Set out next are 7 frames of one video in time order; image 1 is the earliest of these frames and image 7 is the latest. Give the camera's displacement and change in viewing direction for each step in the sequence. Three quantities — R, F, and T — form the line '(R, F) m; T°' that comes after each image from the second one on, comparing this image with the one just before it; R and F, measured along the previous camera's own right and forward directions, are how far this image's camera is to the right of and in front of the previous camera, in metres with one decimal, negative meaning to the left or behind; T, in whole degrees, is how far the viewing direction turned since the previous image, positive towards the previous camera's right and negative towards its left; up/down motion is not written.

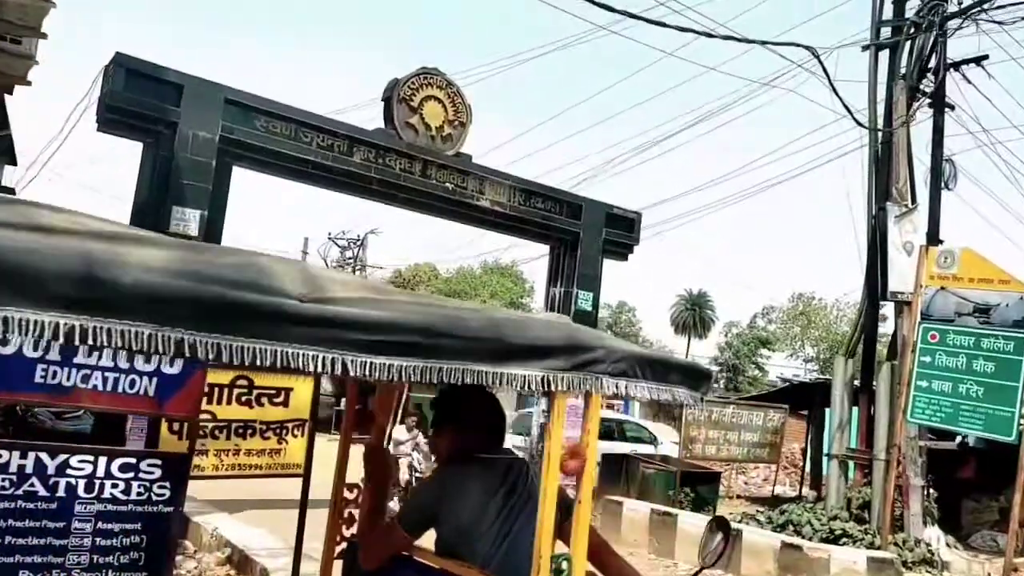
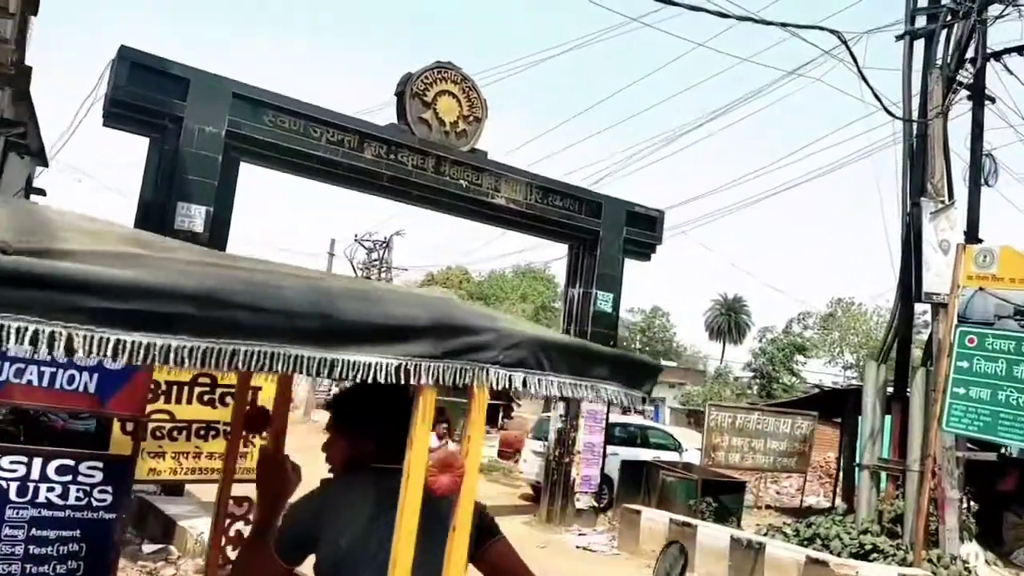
(+0.3, +0.3) m; -3°
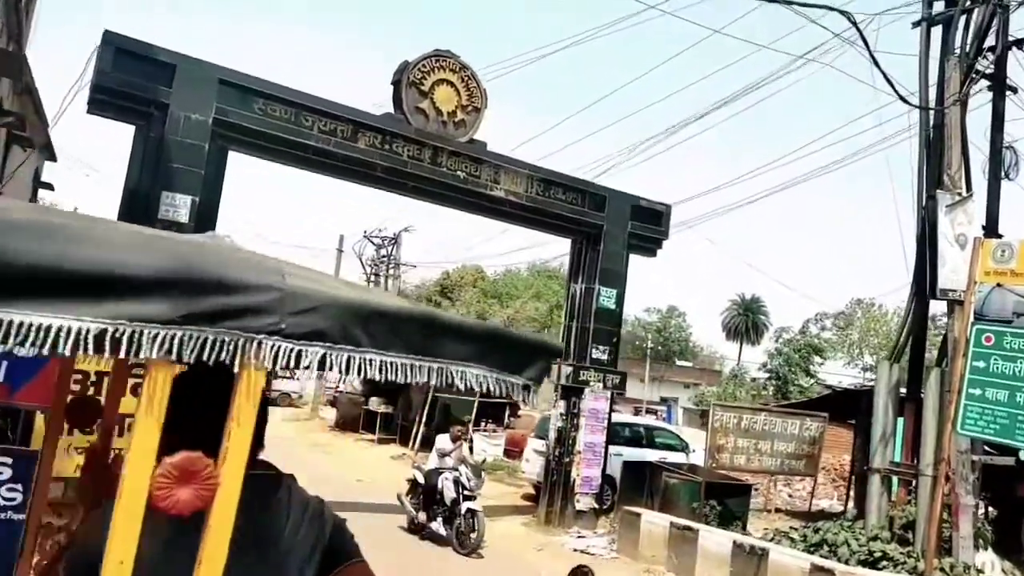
(+0.3, +0.3) m; -1°
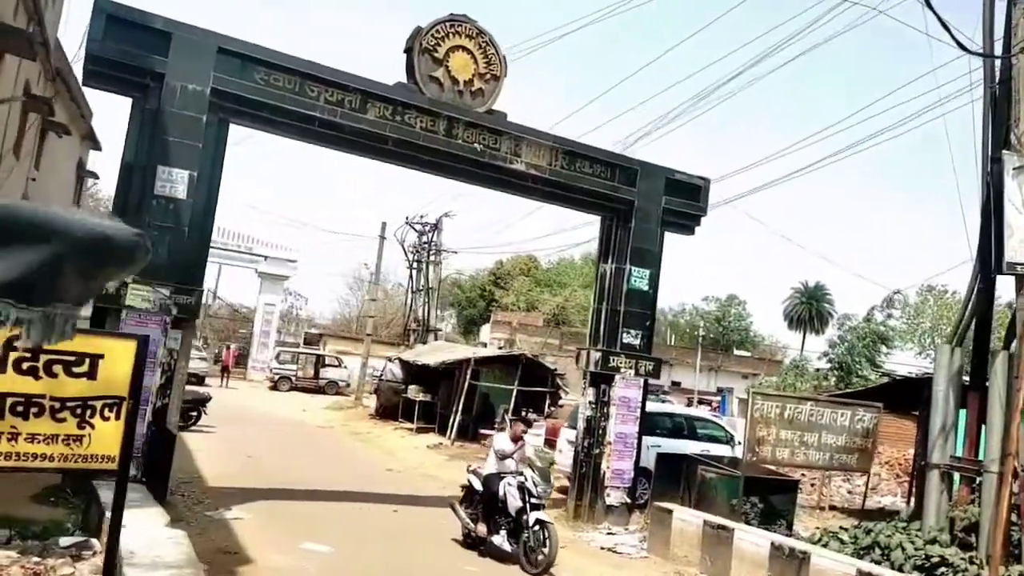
(+0.5, +0.6) m; -4°
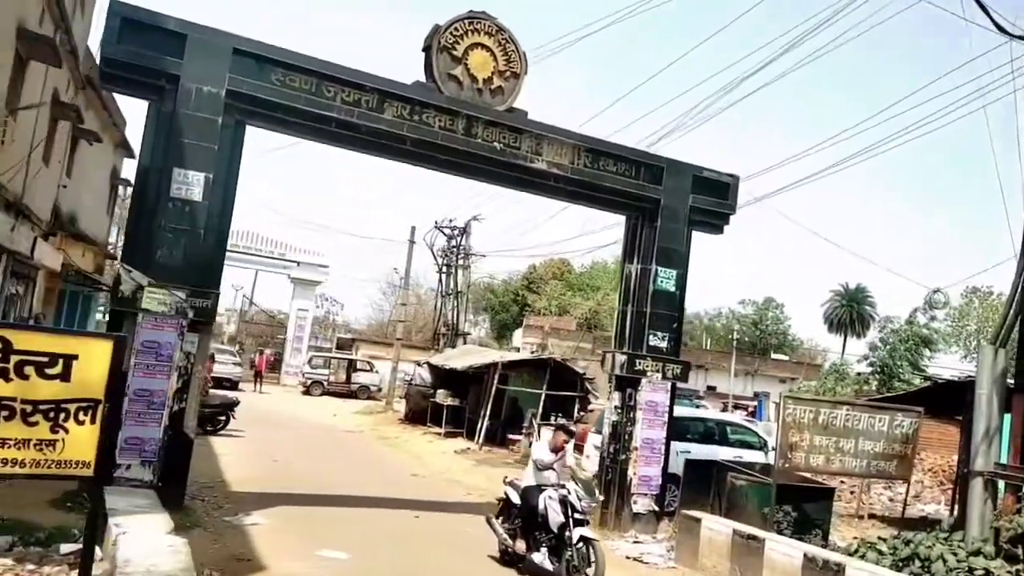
(+0.2, +0.2) m; -3°
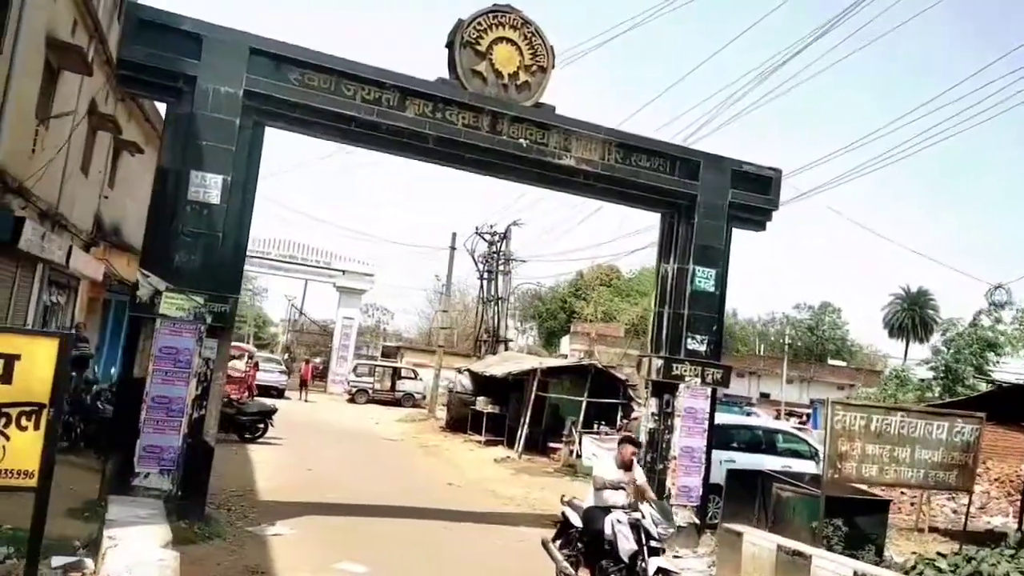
(+0.3, +0.4) m; -4°
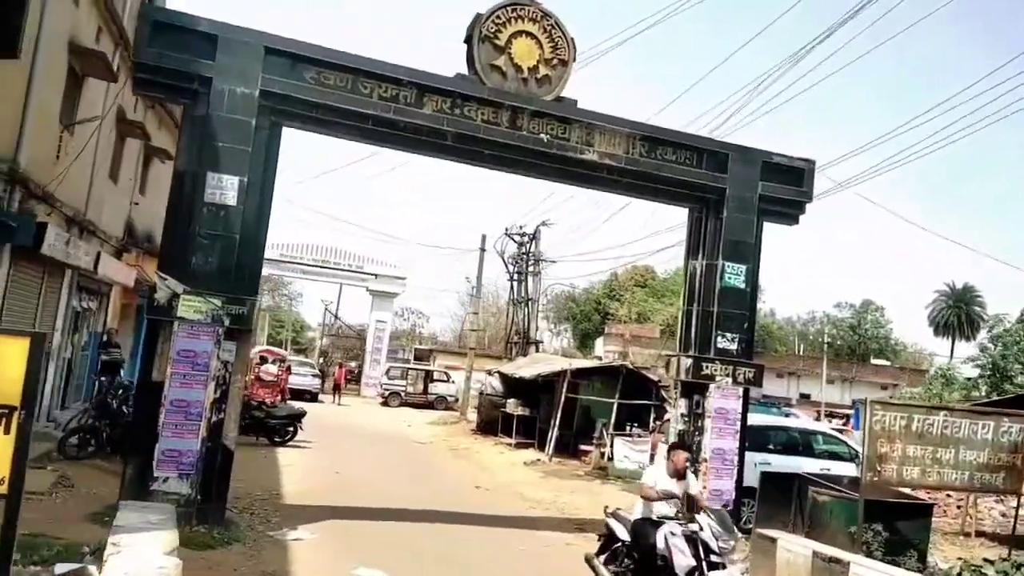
(+0.1, +0.2) m; -3°
